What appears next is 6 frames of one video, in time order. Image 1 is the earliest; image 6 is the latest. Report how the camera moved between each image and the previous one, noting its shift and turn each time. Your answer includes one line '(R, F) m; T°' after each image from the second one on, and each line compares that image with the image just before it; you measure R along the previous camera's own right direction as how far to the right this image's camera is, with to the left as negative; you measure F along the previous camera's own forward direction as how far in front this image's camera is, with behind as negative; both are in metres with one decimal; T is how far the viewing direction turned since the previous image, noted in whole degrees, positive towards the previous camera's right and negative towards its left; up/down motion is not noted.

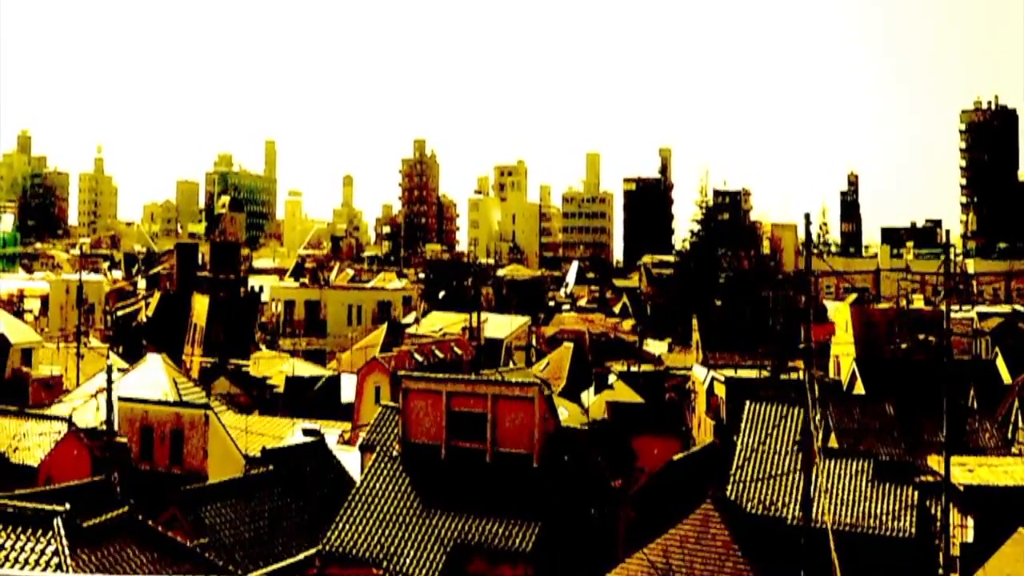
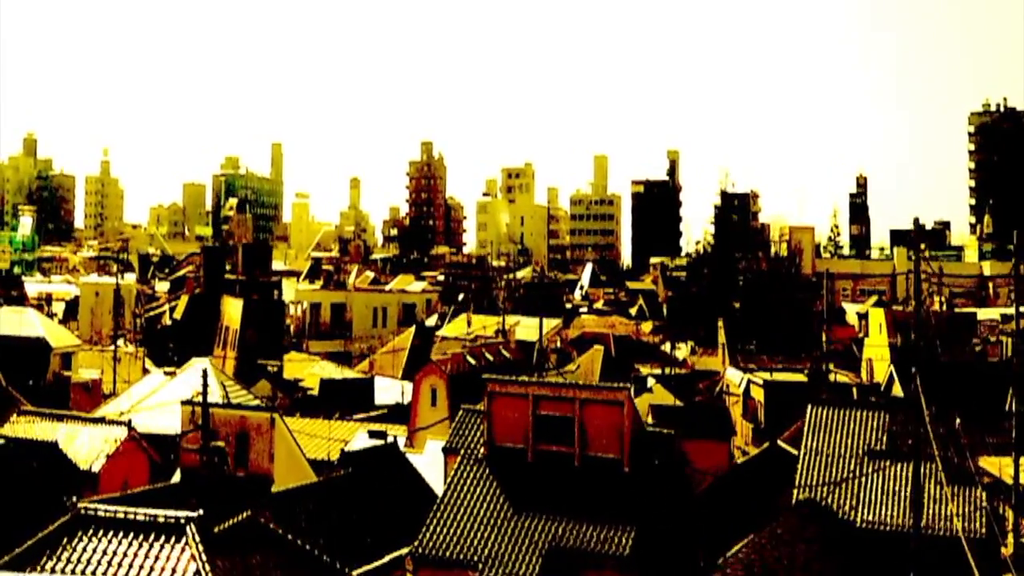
(-0.8, 0.0) m; 0°
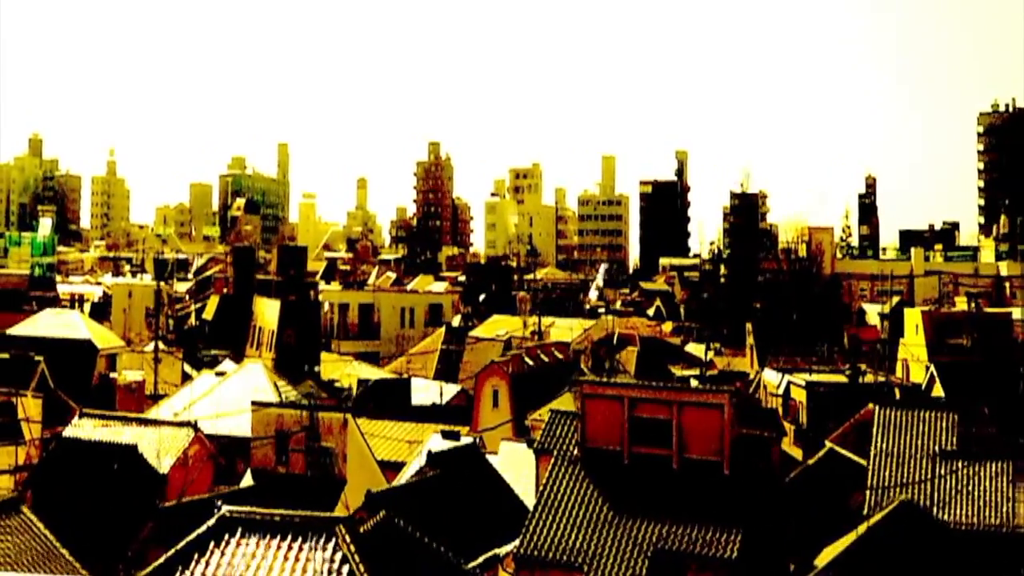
(-0.9, 0.0) m; 0°
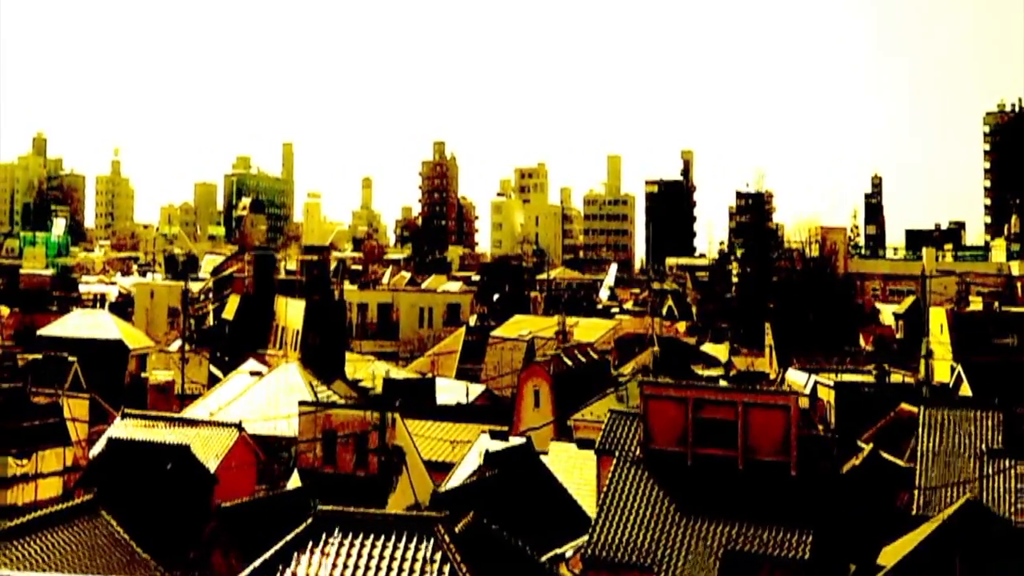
(-0.6, 0.0) m; 0°
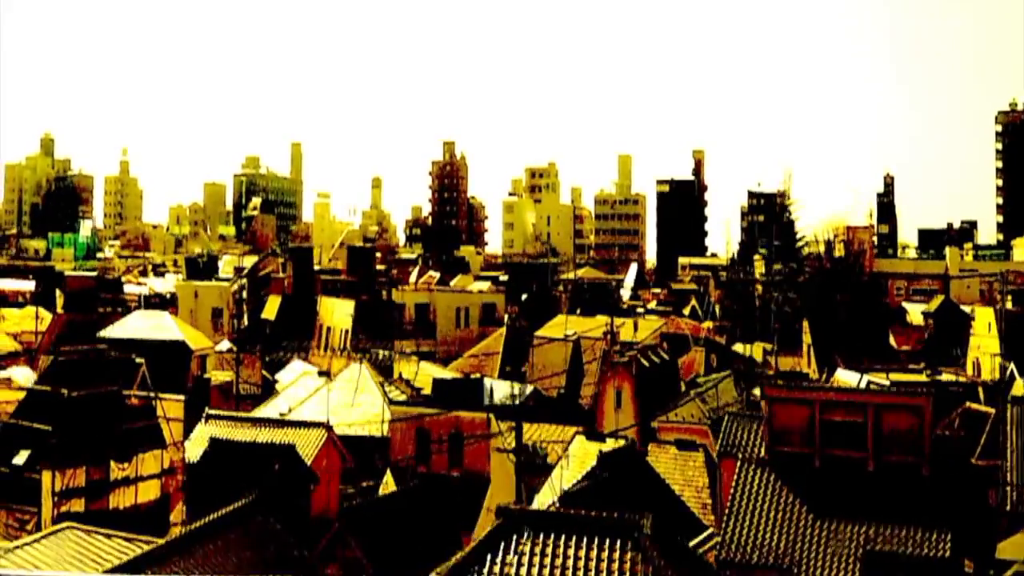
(-1.2, -0.1) m; 0°
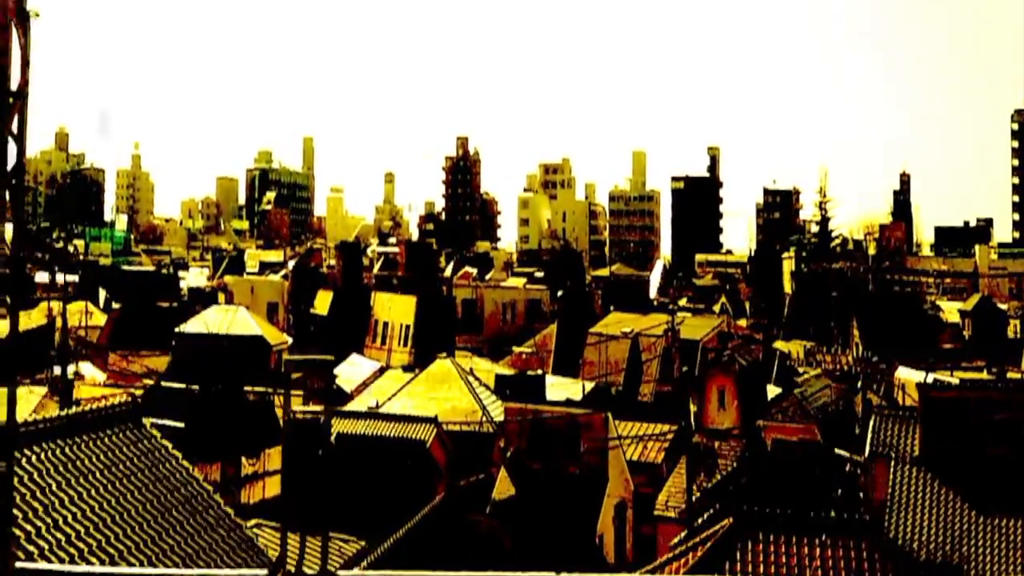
(-1.5, -0.1) m; 0°
